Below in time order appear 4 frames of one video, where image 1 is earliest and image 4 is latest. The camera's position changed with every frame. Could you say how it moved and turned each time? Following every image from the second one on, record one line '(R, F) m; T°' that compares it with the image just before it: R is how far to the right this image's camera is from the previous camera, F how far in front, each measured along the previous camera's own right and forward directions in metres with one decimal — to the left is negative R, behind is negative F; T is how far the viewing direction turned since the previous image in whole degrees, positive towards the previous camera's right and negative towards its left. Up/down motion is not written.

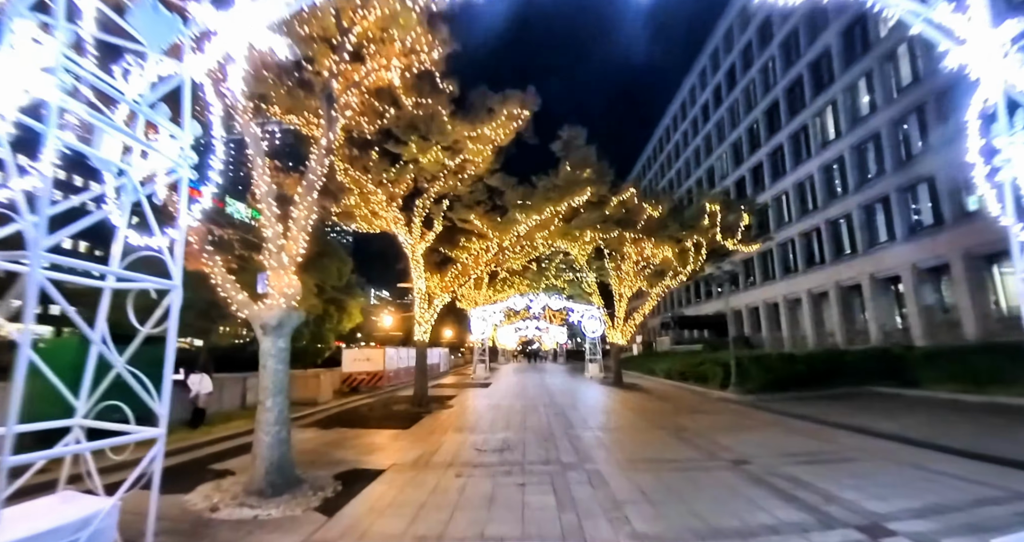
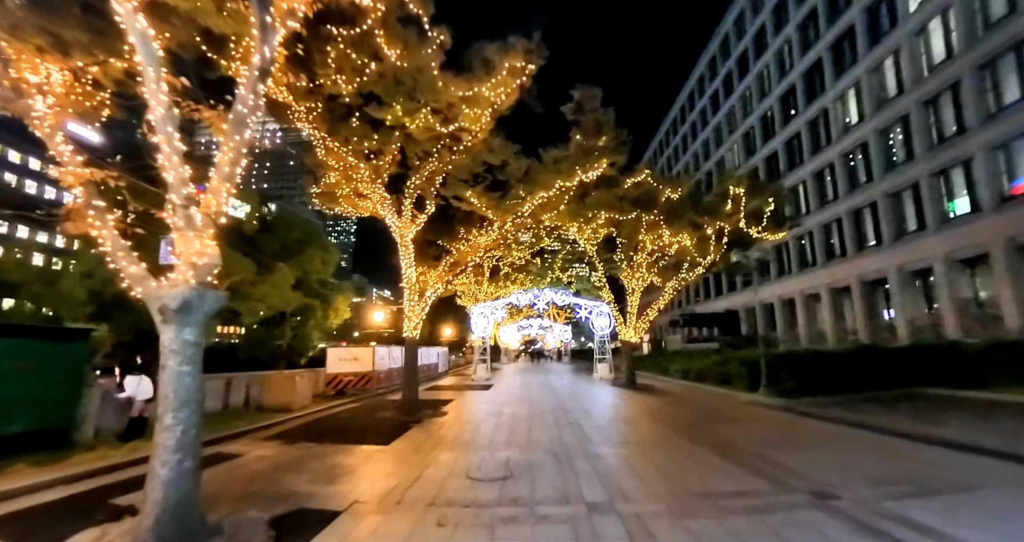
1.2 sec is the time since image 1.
(0.0, +1.8) m; 0°
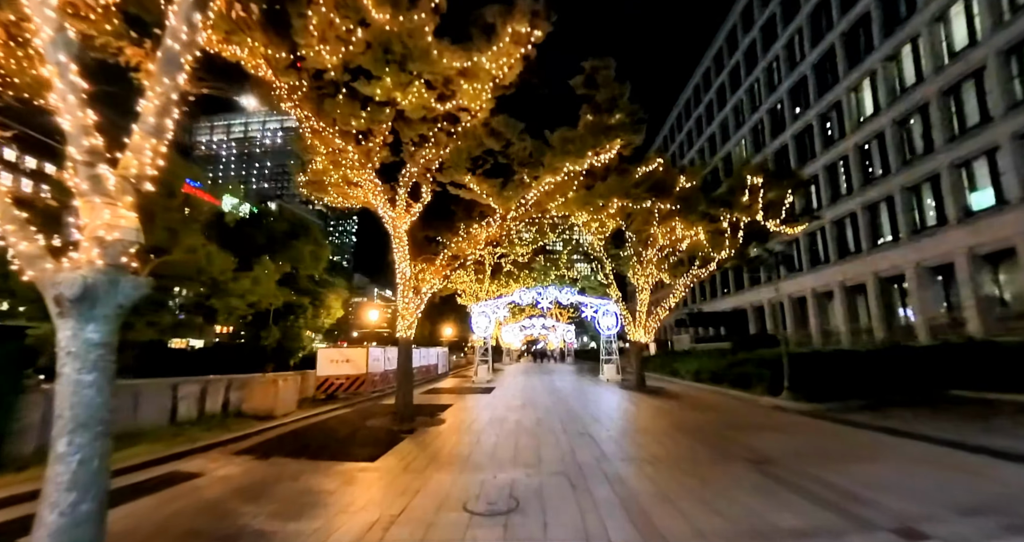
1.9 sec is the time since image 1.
(-0.1, +1.1) m; 0°
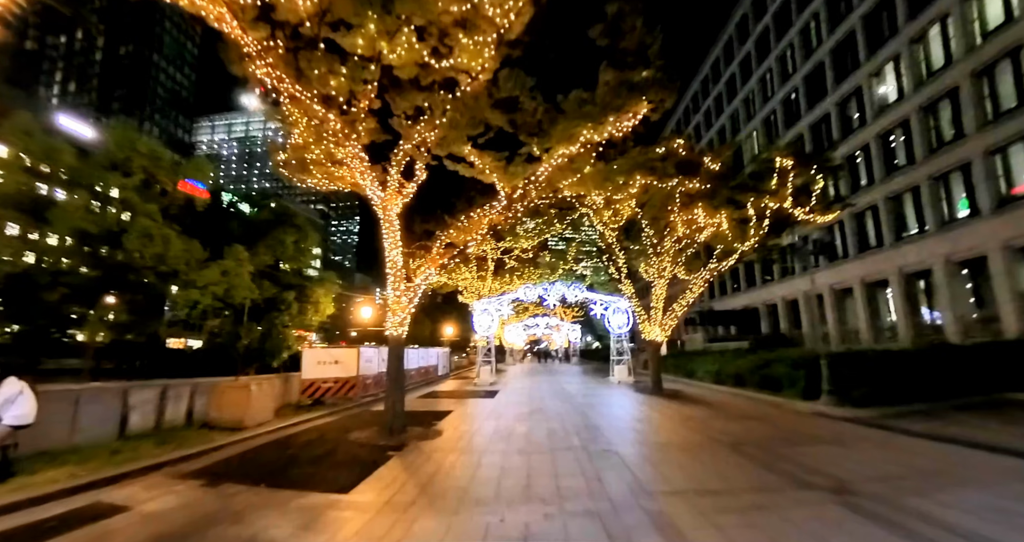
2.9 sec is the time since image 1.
(-0.1, +1.5) m; 0°
